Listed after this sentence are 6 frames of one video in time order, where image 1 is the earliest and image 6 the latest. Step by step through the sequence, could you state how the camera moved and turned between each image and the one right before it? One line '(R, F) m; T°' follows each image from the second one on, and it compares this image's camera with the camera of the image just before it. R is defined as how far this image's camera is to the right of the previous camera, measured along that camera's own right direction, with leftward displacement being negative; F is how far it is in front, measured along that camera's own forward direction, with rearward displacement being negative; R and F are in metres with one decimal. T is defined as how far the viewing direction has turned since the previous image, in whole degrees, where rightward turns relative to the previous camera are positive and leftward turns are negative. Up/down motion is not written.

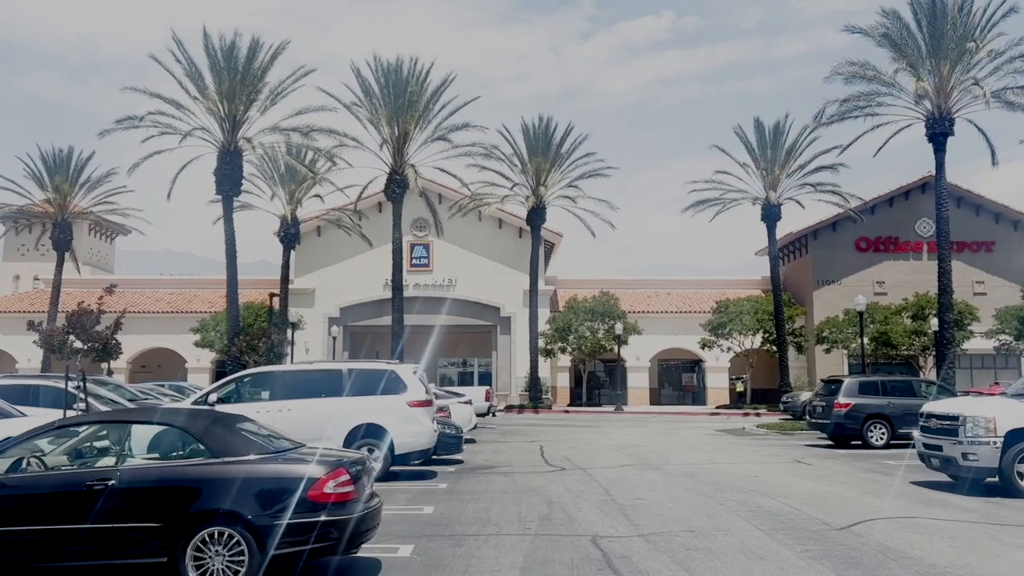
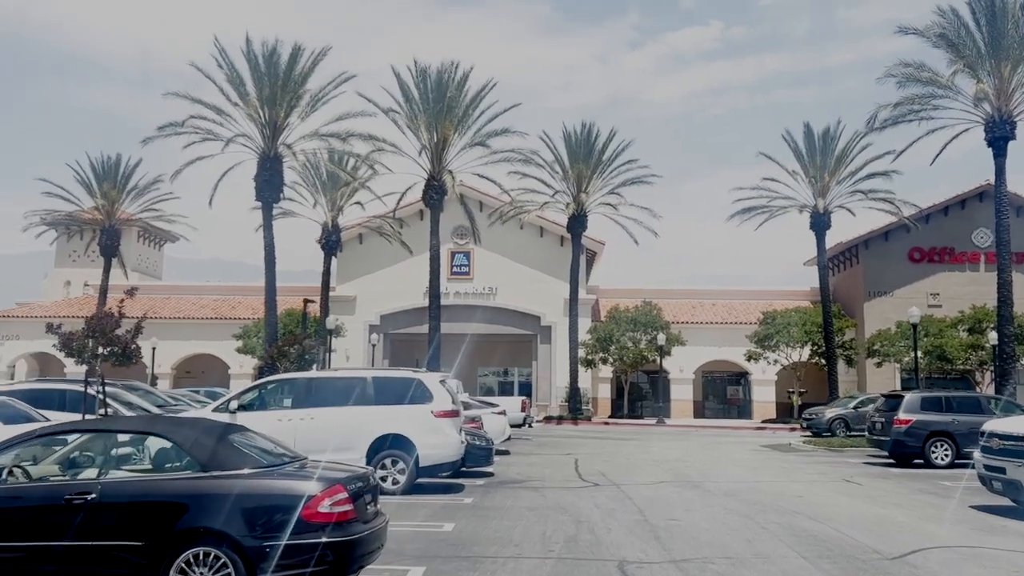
(+0.2, +0.7) m; -3°
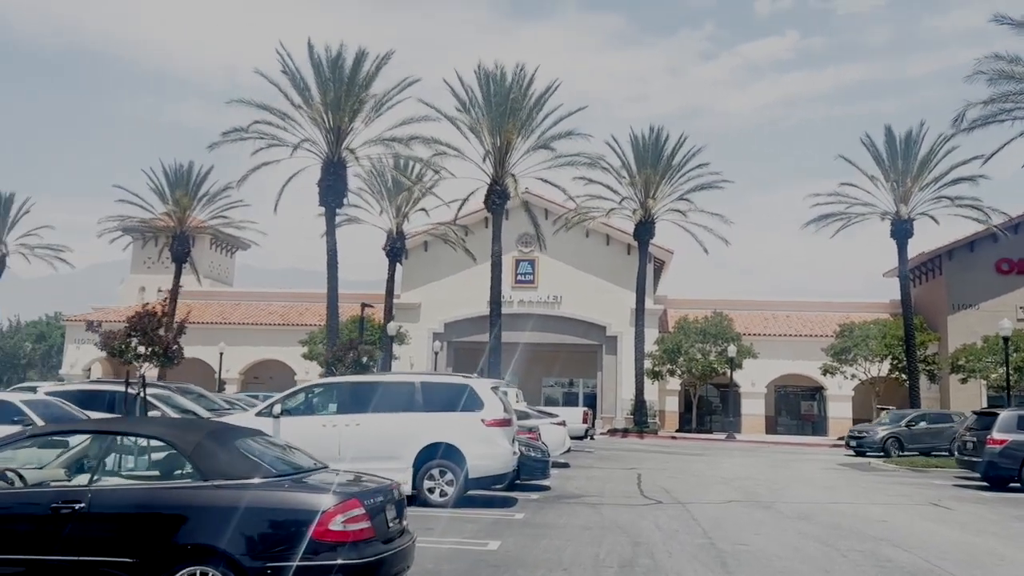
(+0.2, +0.9) m; -4°
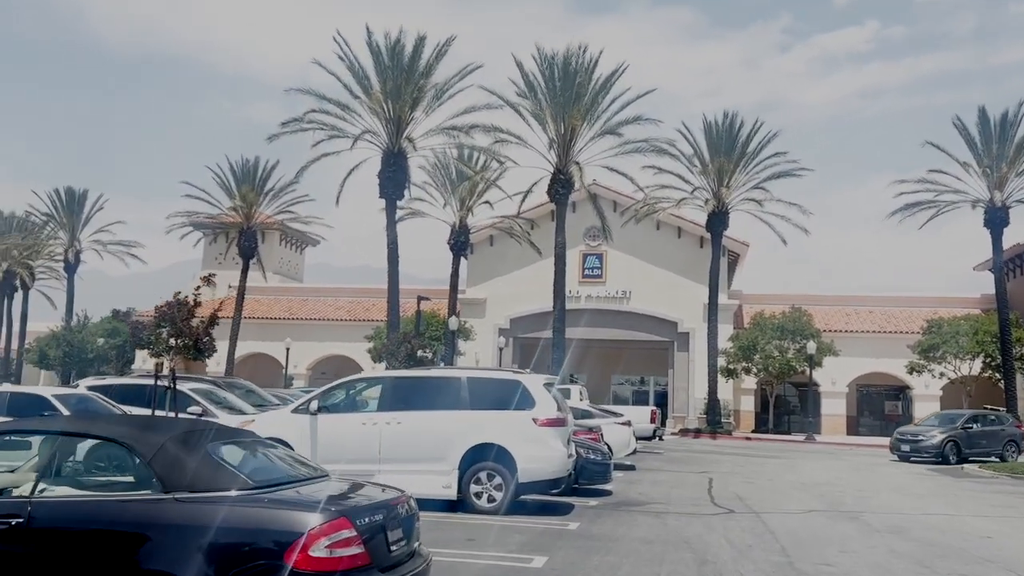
(+0.3, +1.2) m; -5°
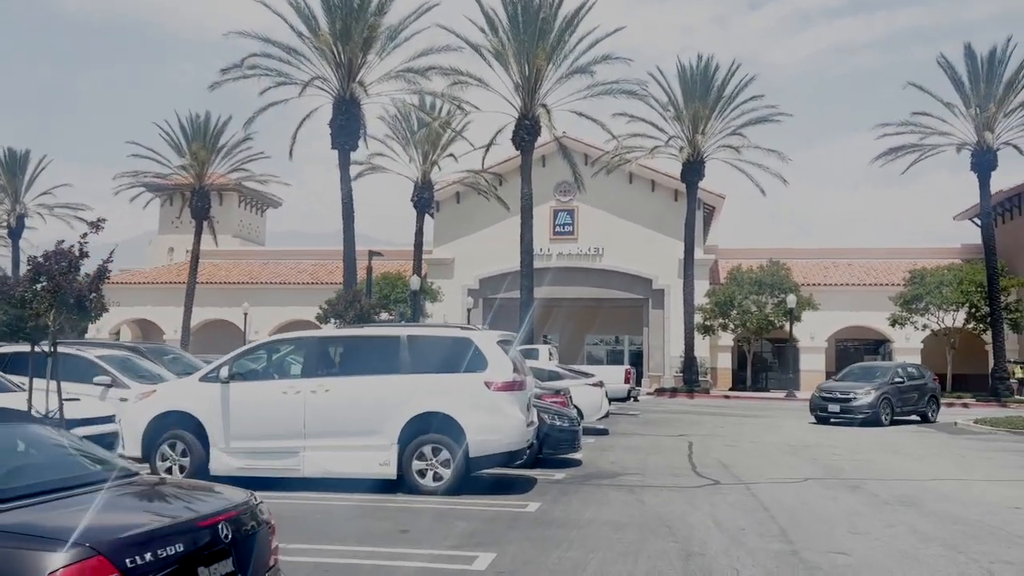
(+0.4, +2.0) m; +2°
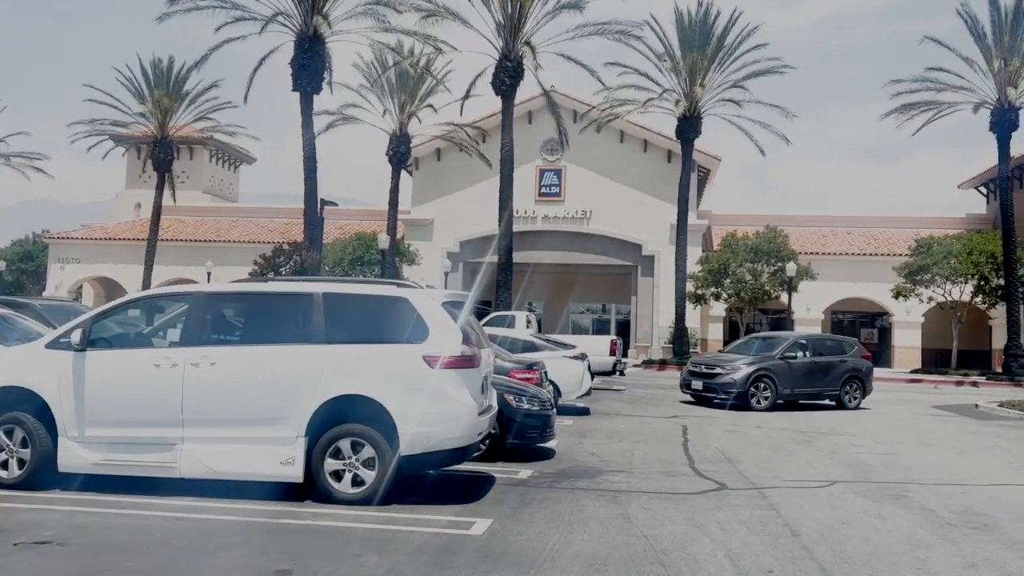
(+0.4, +2.7) m; +1°
